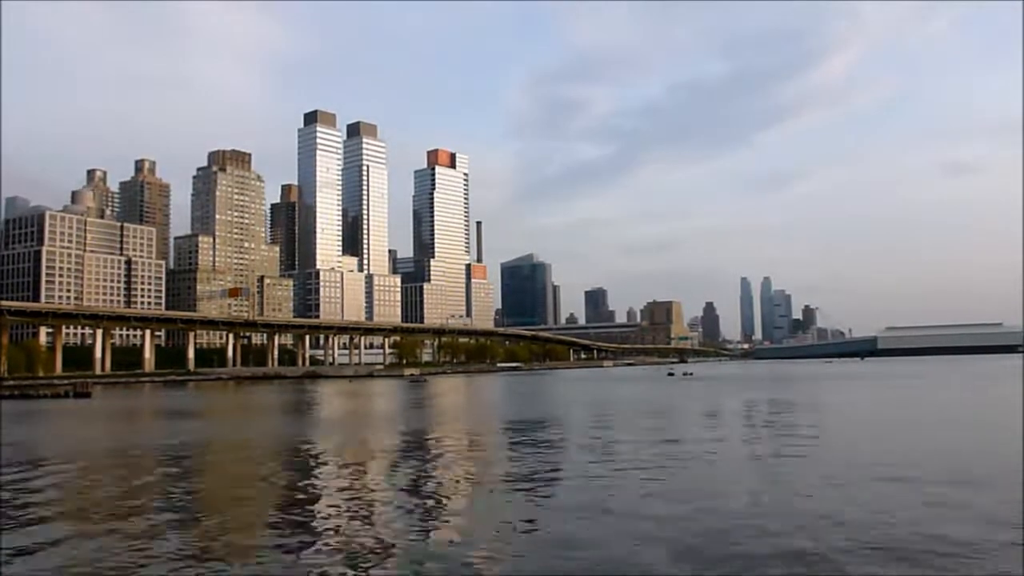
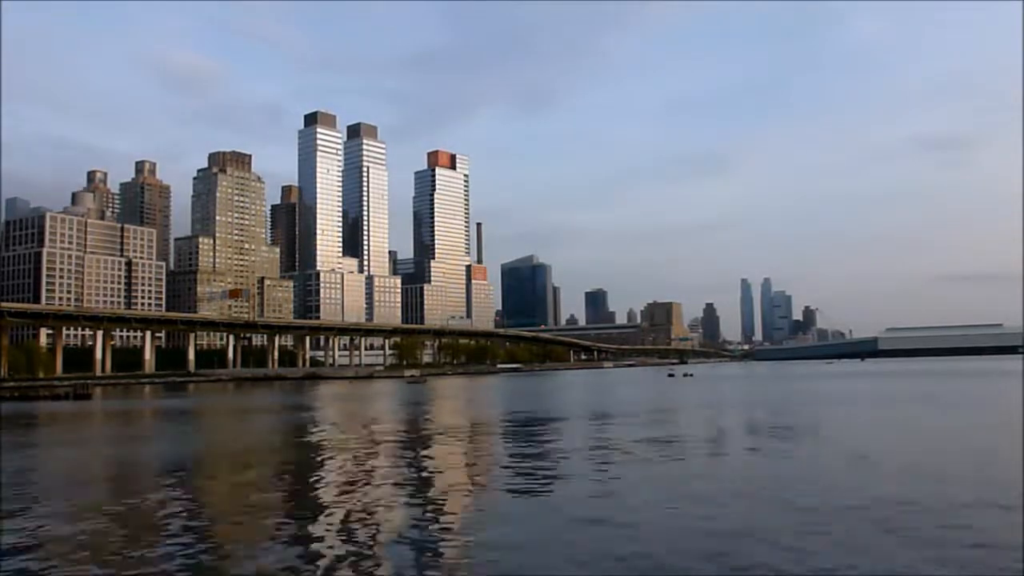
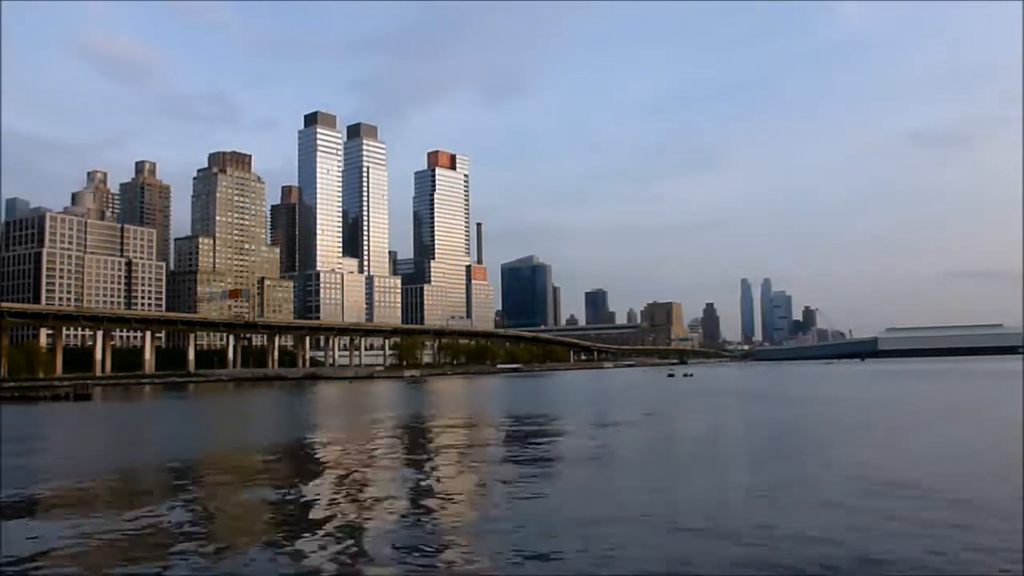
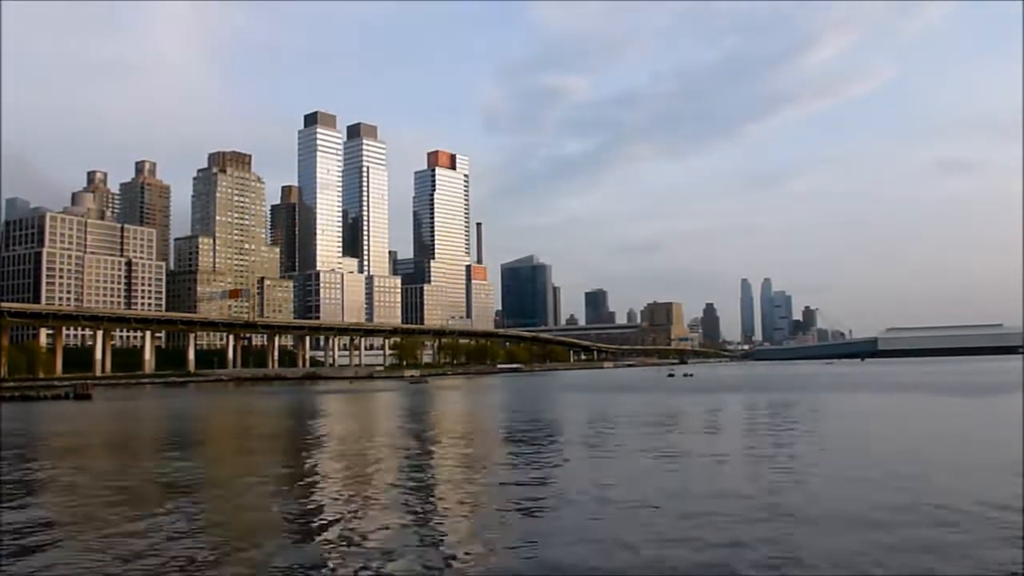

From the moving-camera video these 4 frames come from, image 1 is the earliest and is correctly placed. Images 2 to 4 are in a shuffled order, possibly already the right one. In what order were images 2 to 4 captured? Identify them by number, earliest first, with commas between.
4, 2, 3
